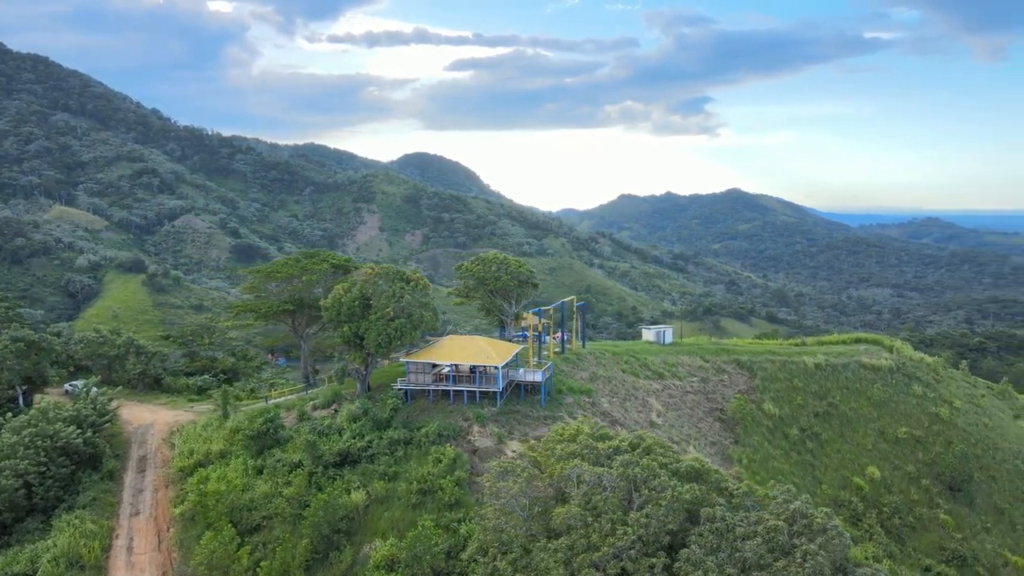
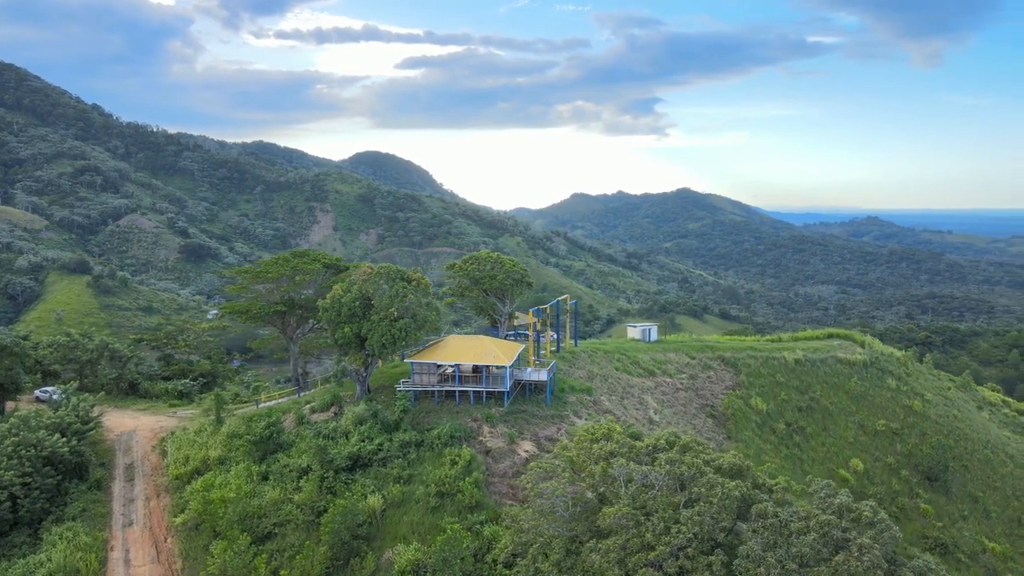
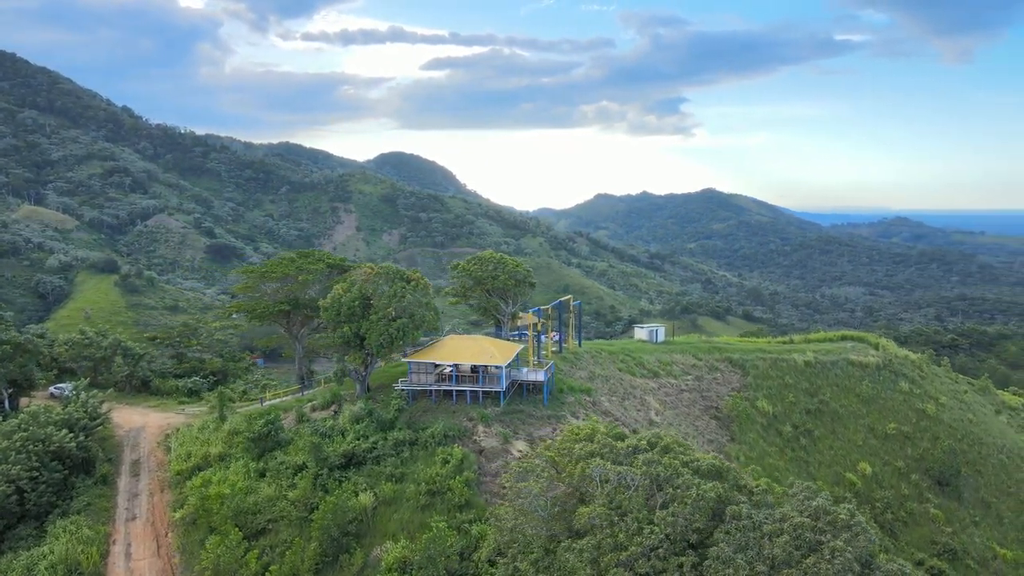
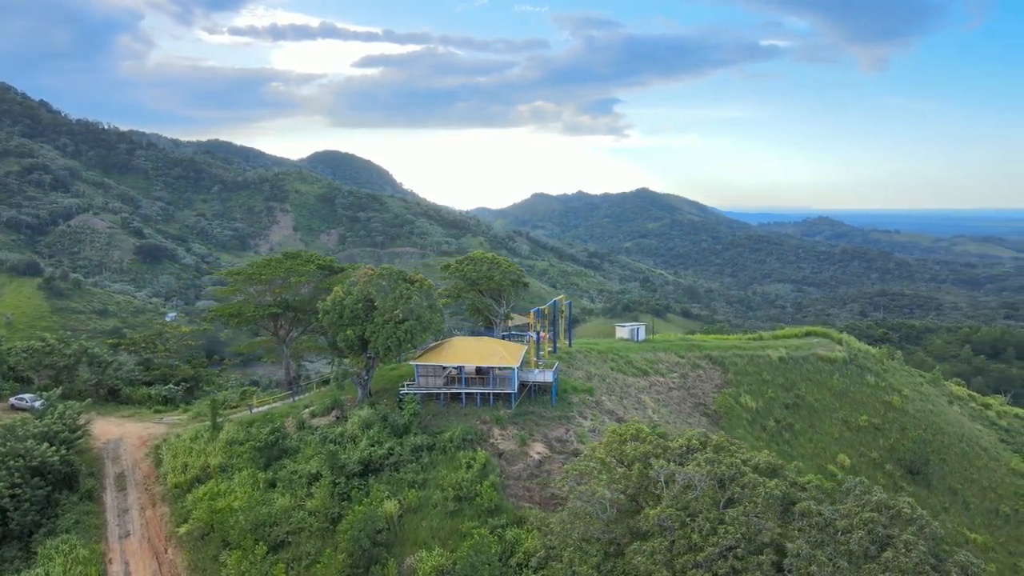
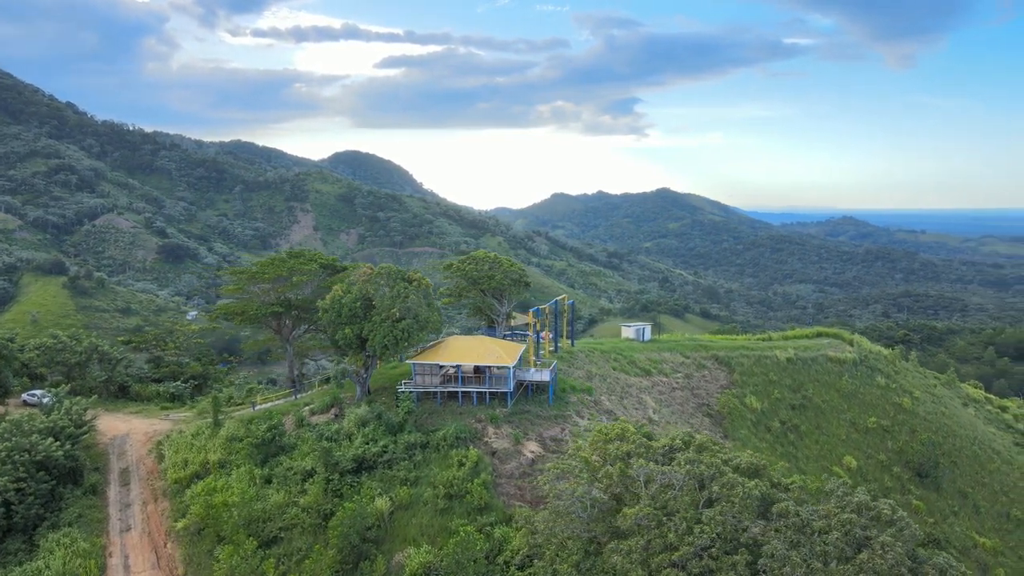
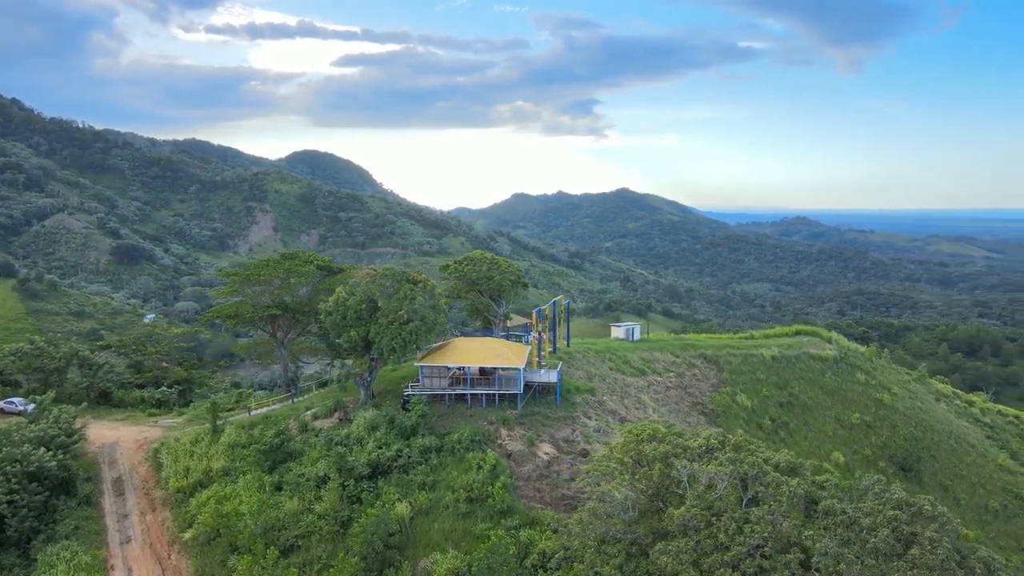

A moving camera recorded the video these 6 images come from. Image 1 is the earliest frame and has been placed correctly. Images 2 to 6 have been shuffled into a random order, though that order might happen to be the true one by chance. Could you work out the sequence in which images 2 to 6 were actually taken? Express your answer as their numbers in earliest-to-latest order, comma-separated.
3, 2, 5, 4, 6
